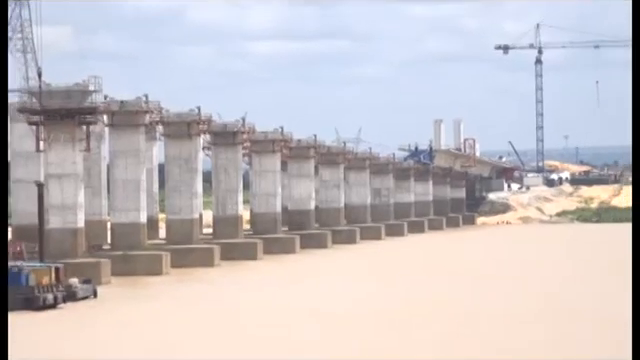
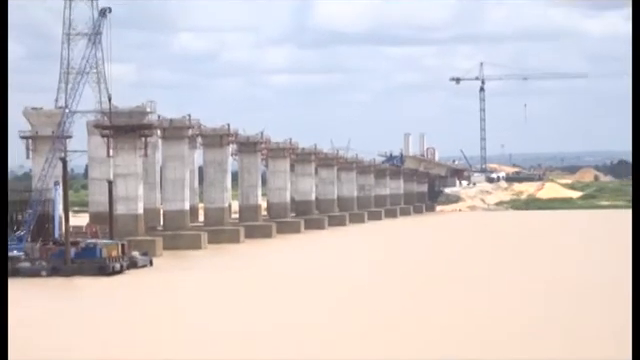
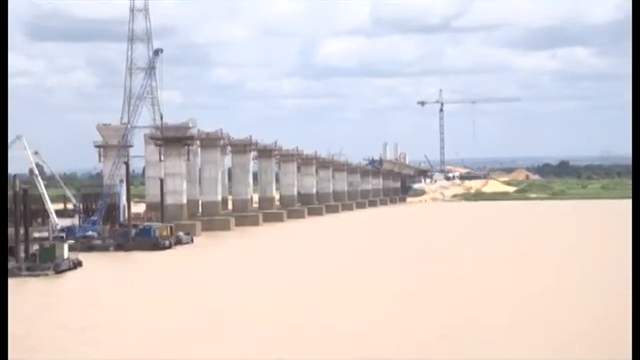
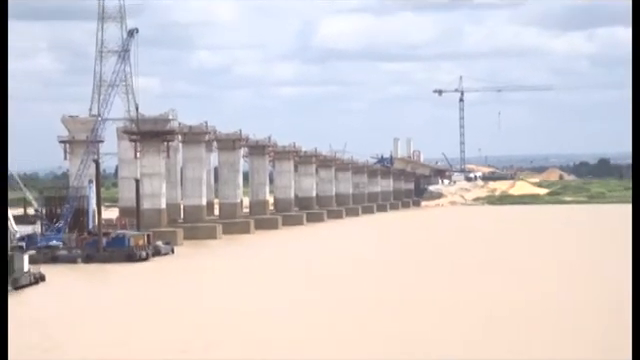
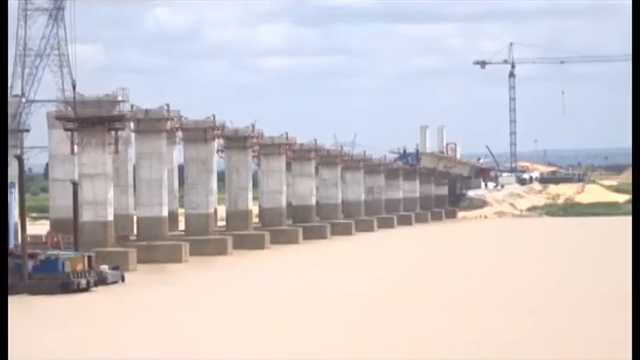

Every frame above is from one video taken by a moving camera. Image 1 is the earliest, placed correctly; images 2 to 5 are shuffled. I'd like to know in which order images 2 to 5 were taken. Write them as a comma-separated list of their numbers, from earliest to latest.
5, 2, 4, 3
